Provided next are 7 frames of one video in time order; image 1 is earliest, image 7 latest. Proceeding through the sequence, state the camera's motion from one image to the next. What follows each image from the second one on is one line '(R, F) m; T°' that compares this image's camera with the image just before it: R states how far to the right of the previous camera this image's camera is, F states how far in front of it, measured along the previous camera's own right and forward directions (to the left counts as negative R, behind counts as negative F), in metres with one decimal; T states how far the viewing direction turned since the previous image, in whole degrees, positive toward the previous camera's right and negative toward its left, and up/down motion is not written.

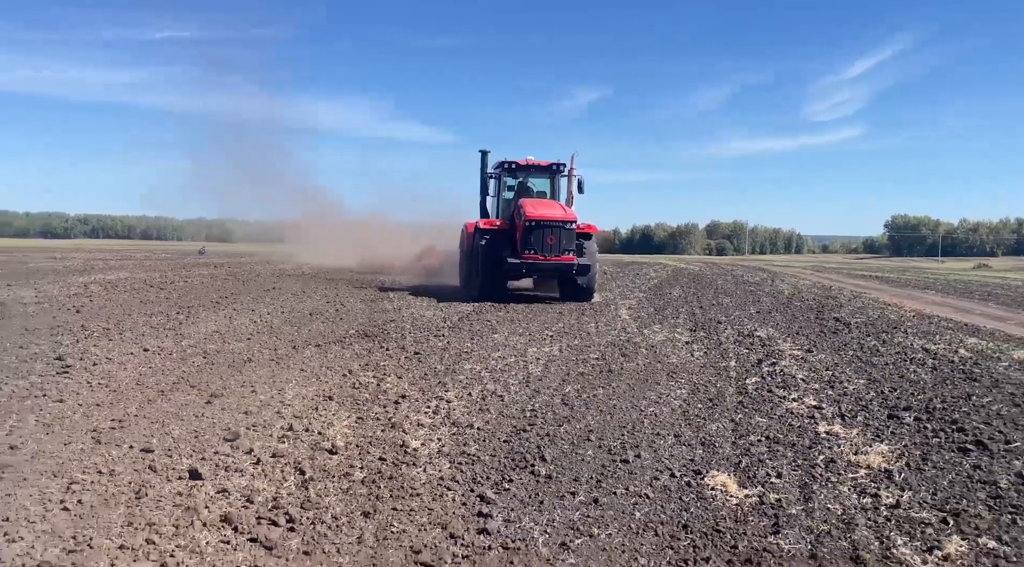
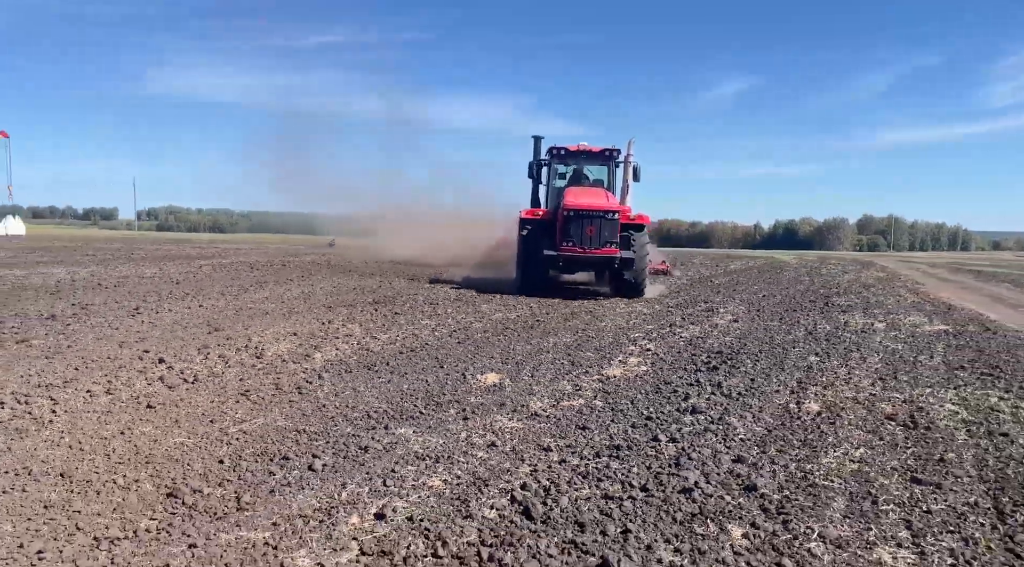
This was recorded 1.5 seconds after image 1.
(+3.3, -2.9) m; -9°
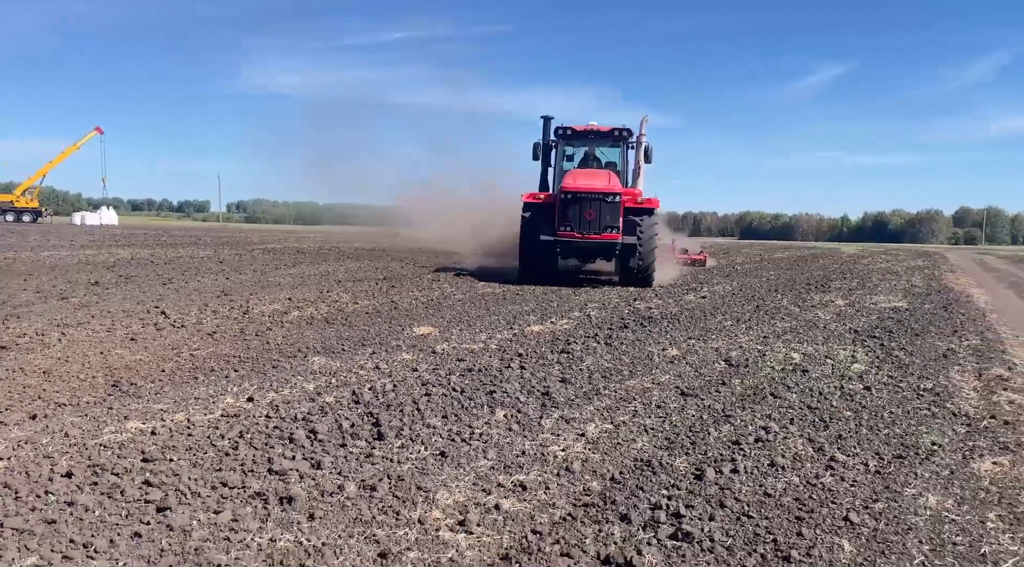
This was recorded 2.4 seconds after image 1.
(+1.8, -1.6) m; -5°
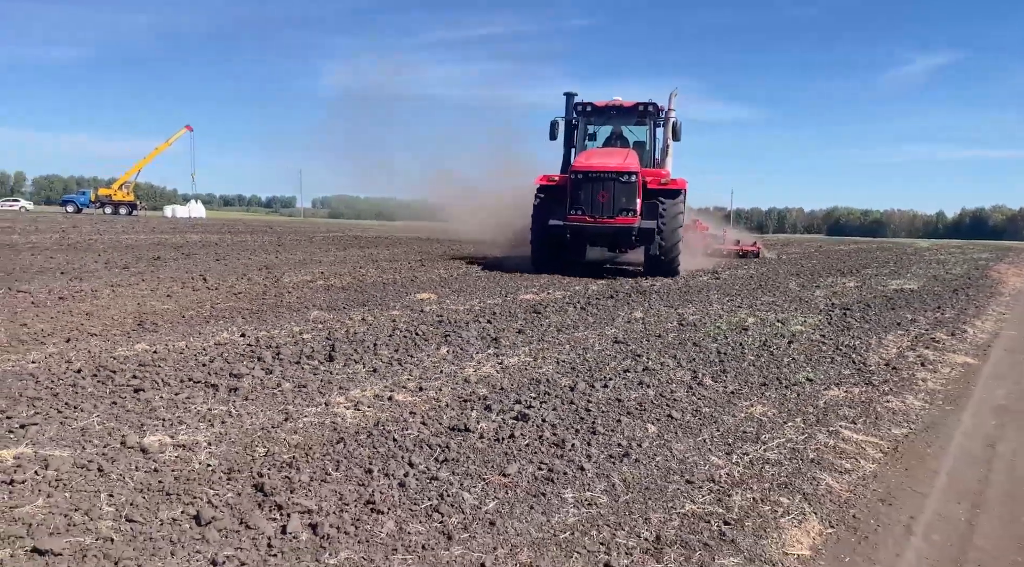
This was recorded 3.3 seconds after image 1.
(+1.1, -1.0) m; -5°
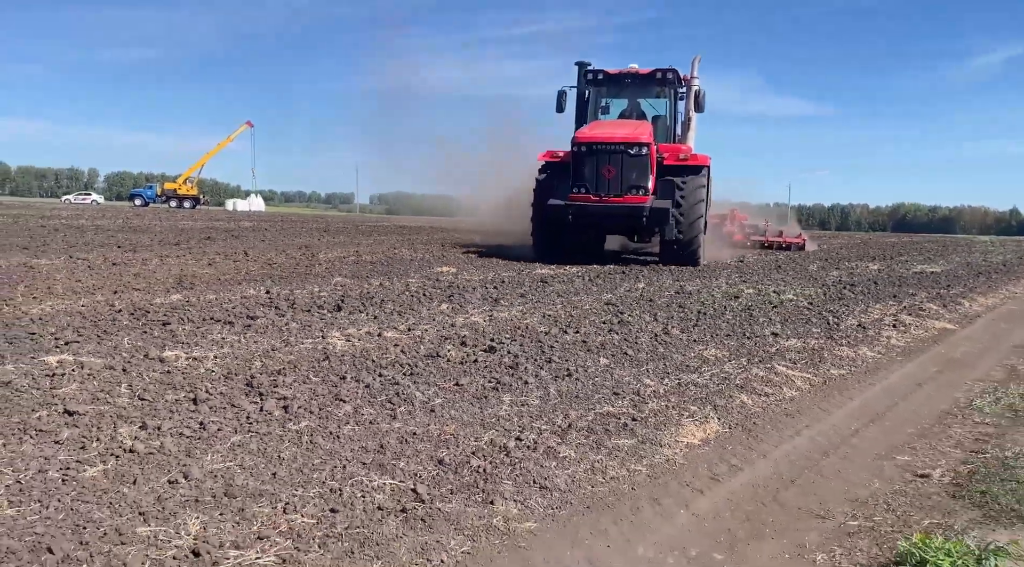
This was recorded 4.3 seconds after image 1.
(+0.5, -0.6) m; -4°
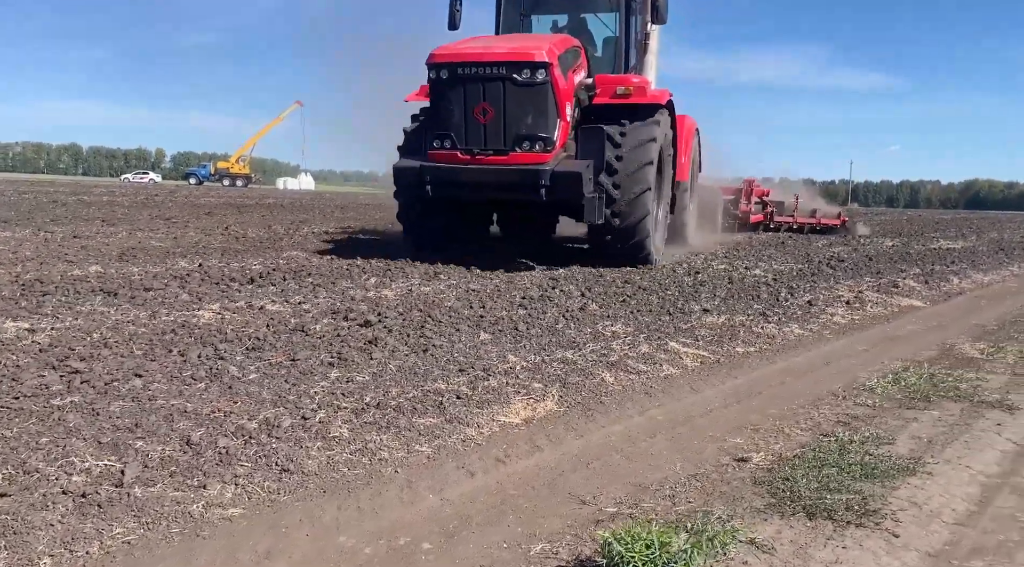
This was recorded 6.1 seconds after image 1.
(+1.1, +0.3) m; -3°
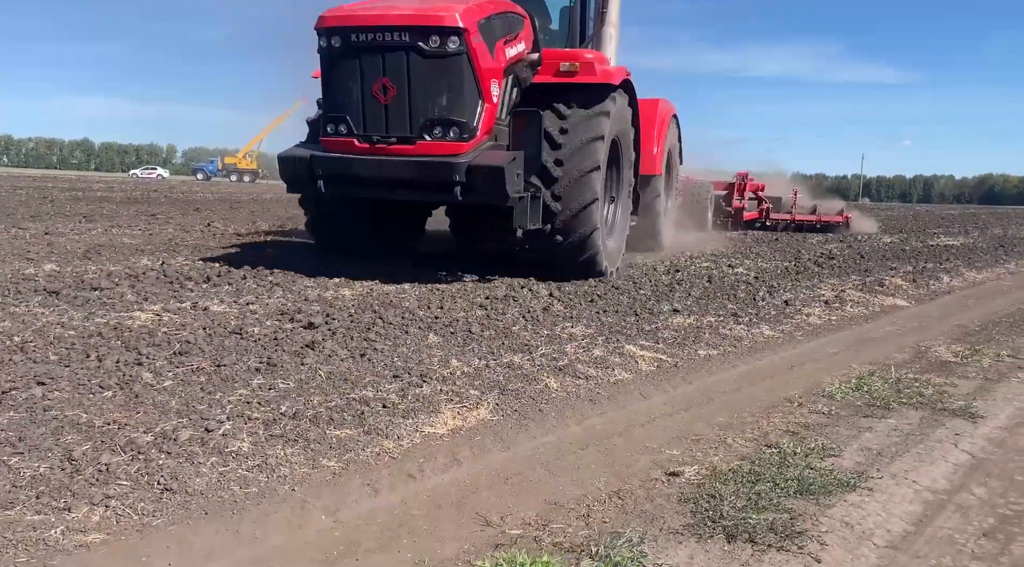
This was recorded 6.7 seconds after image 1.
(+0.3, +0.2) m; 0°
